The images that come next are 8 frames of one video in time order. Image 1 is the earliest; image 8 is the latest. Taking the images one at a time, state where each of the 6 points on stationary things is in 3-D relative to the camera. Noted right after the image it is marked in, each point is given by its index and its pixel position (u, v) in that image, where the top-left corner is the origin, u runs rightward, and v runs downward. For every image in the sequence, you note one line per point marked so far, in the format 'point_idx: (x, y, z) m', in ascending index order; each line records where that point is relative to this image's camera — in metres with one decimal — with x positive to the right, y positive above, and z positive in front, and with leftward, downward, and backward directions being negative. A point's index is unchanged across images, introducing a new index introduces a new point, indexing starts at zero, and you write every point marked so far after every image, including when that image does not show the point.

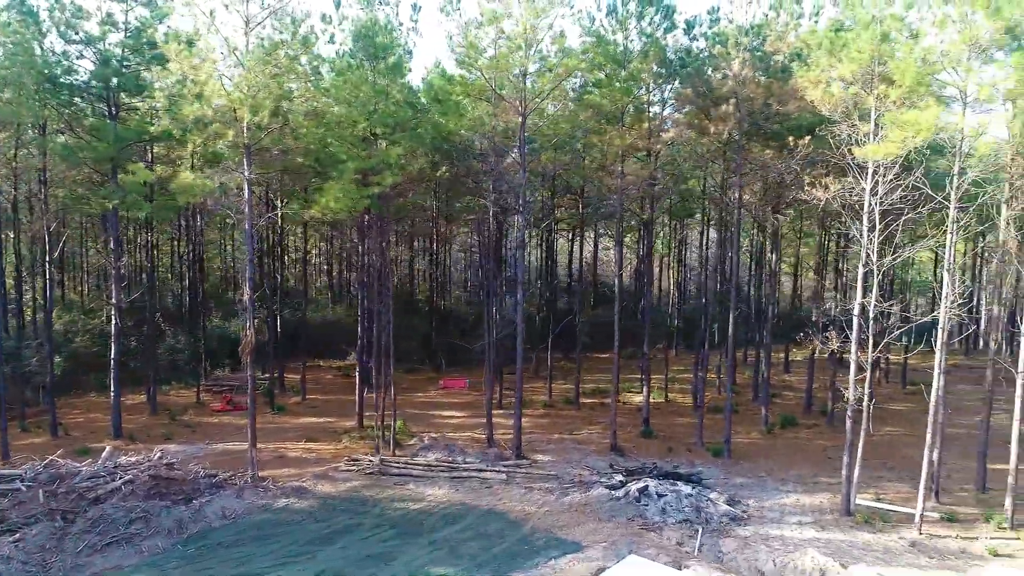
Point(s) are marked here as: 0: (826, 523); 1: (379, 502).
0: (+6.2, -4.7, +14.2) m
1: (-2.7, -4.3, +14.4) m
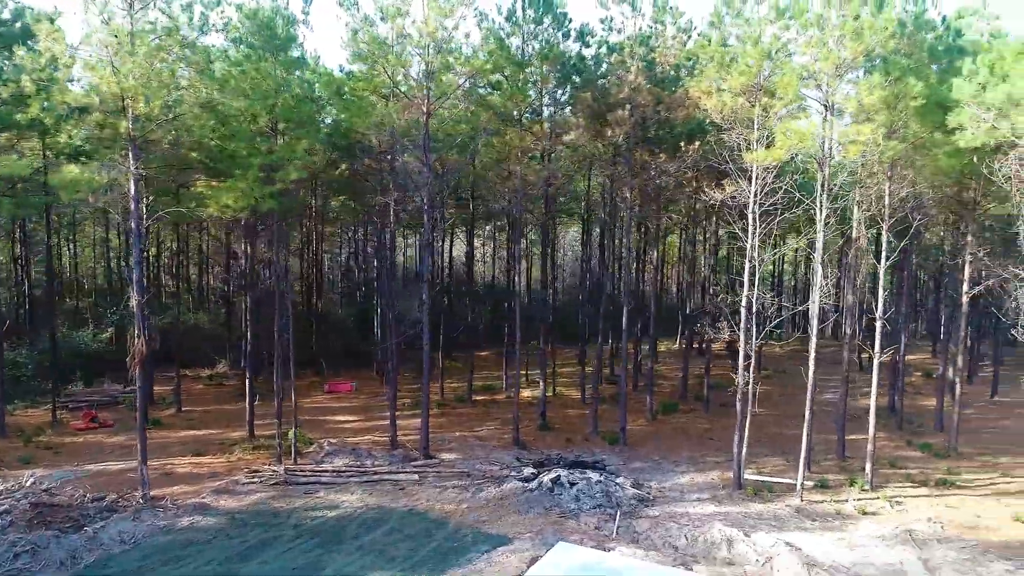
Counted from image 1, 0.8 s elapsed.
0: (+4.5, -4.5, +15.4) m
1: (-4.2, -4.3, +13.8) m
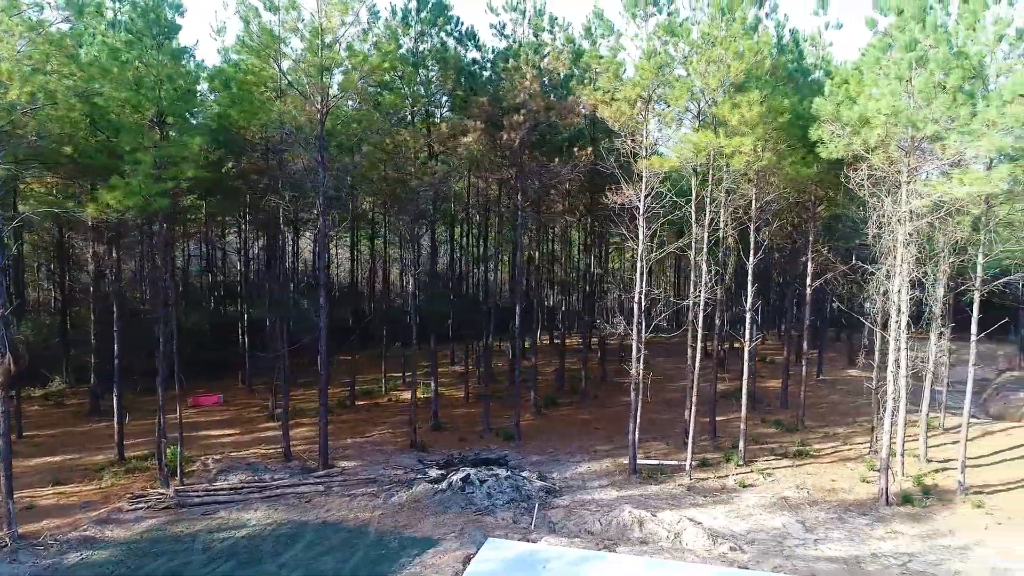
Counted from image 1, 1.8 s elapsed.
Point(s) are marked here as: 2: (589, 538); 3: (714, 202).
0: (+2.5, -4.5, +16.4) m
1: (-5.7, -4.5, +12.9) m
2: (+1.4, -4.7, +13.4) m
3: (+4.7, +1.9, +16.4) m
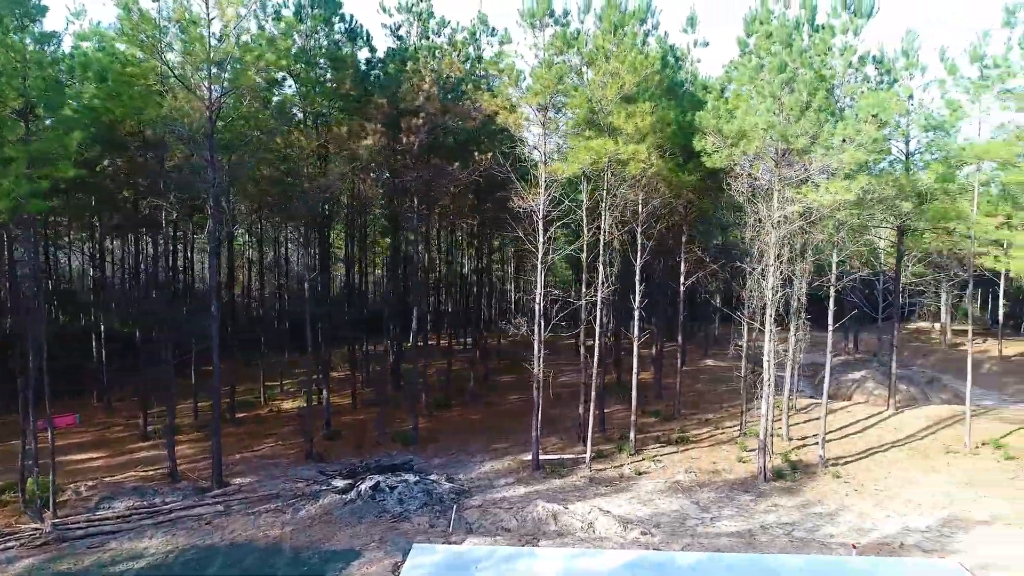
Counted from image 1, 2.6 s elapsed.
0: (+0.3, -4.5, +16.9) m
1: (-6.9, -4.7, +11.7) m
2: (-0.1, -4.7, +13.7) m
3: (+2.3, +1.9, +17.3) m
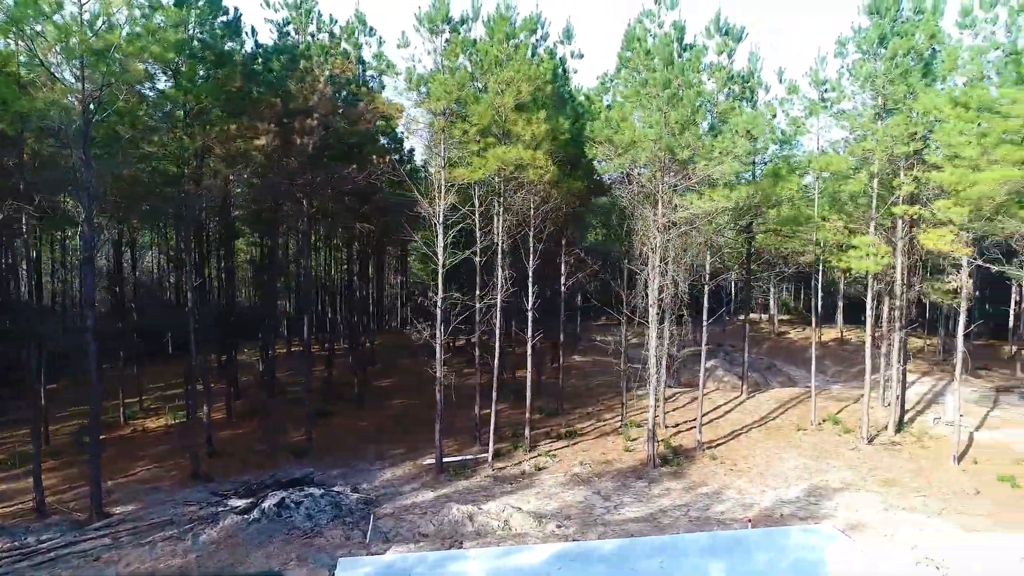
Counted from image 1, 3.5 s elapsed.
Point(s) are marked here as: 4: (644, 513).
0: (-1.9, -4.6, +16.9) m
1: (-7.8, -4.9, +10.3) m
2: (-1.6, -4.8, +13.7) m
3: (-0.2, +1.9, +17.7) m
4: (+2.8, -4.8, +15.3) m
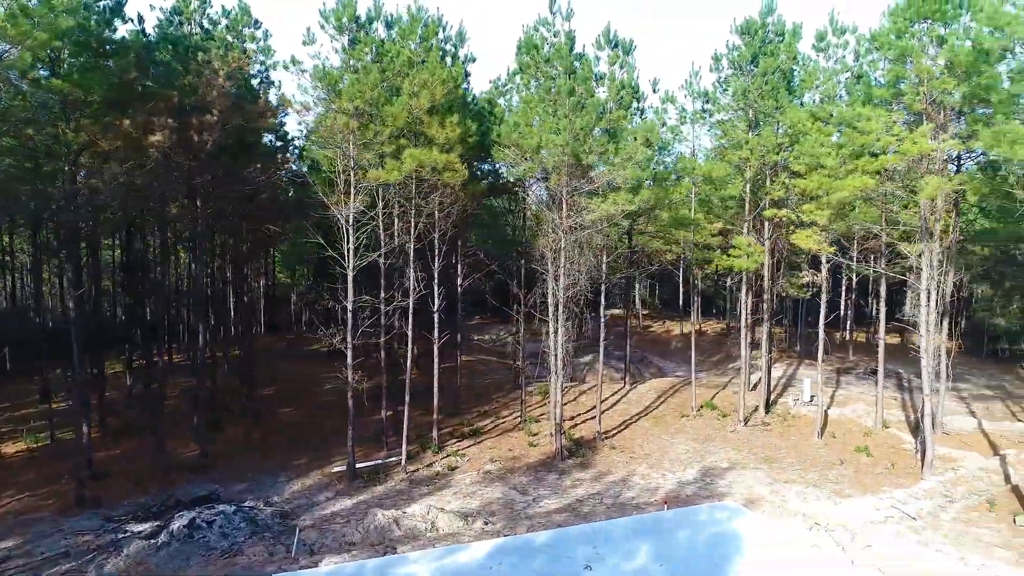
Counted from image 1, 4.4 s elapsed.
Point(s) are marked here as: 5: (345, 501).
0: (-3.9, -4.7, +16.5) m
1: (-8.3, -5.1, +8.9) m
2: (-2.9, -4.9, +13.5) m
3: (-2.4, +1.8, +17.7) m
4: (+1.1, -4.8, +15.9) m
5: (-3.7, -4.7, +15.9) m
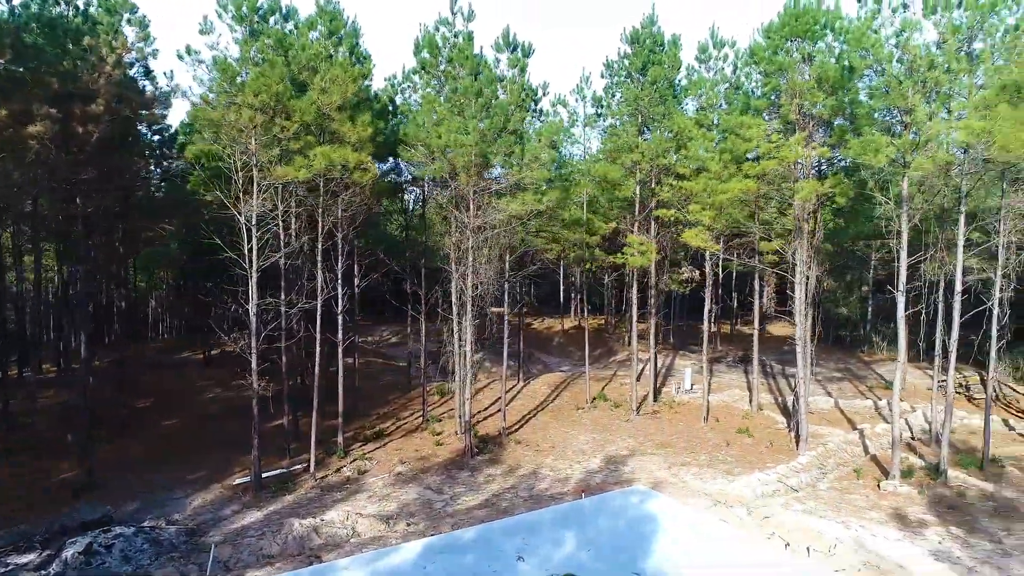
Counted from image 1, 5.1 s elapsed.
0: (-5.7, -4.8, +15.8) m
1: (-8.7, -5.2, +7.4) m
2: (-4.2, -4.9, +13.0) m
3: (-4.6, +1.8, +17.2) m
4: (-0.7, -4.8, +16.1) m
5: (-5.5, -4.8, +15.2) m
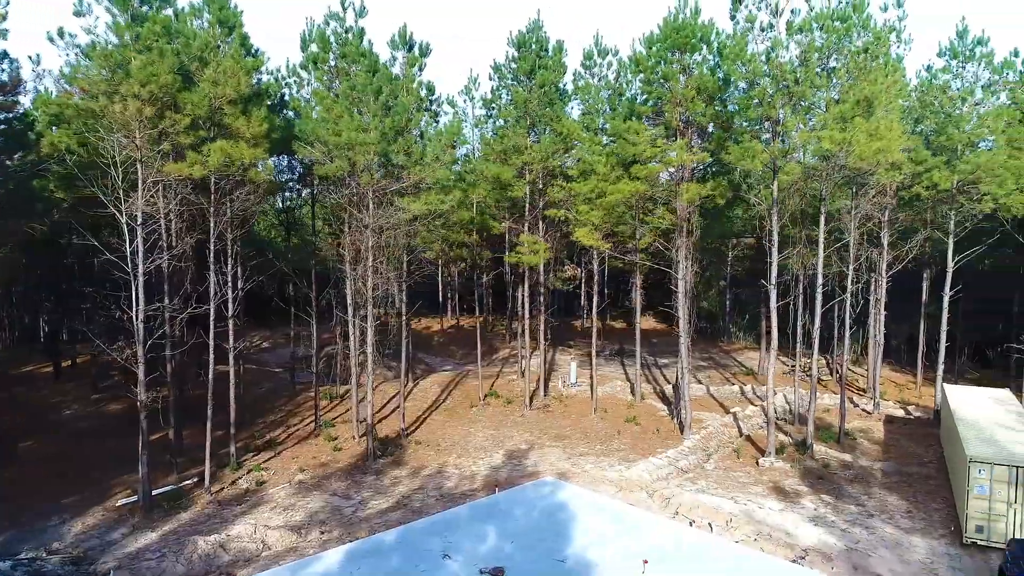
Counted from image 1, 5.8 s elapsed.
0: (-7.6, -4.9, +14.7) m
1: (-8.9, -5.3, +5.9) m
2: (-5.5, -5.0, +12.2) m
3: (-6.9, +1.7, +16.3) m
4: (-2.7, -4.8, +16.0) m
5: (-7.2, -4.9, +14.2) m
